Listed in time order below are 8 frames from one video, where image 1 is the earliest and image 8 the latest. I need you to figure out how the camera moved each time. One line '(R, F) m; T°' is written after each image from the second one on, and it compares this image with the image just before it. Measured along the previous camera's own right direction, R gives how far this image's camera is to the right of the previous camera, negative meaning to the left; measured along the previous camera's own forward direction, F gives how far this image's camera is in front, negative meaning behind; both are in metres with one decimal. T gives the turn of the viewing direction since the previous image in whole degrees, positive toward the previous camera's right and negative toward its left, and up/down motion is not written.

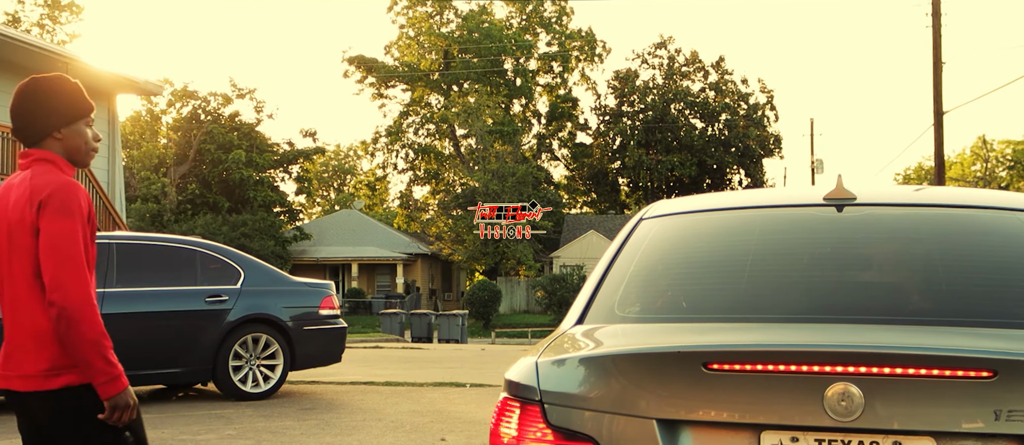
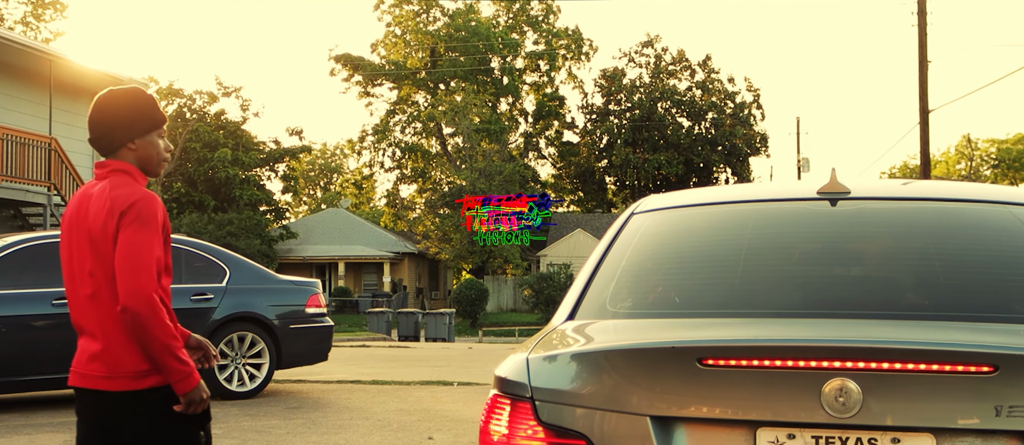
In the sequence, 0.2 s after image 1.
(0.0, +0.1) m; +1°
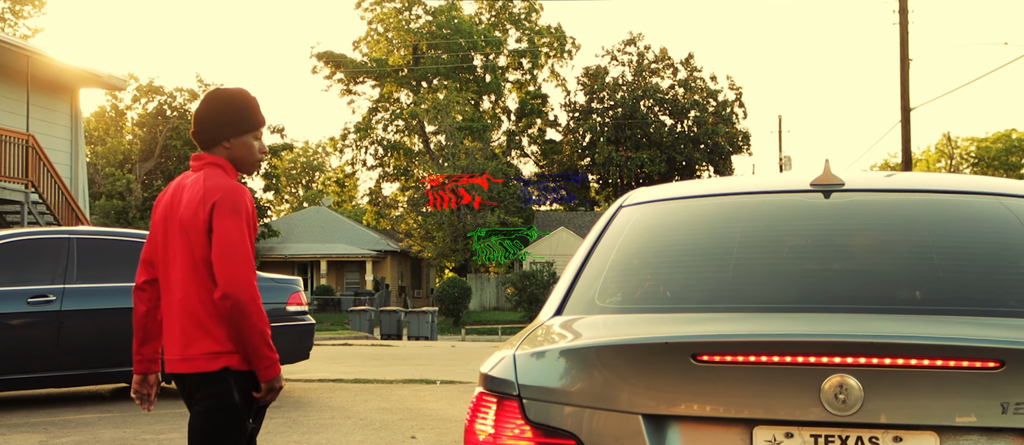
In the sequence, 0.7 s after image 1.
(0.0, +0.1) m; +1°
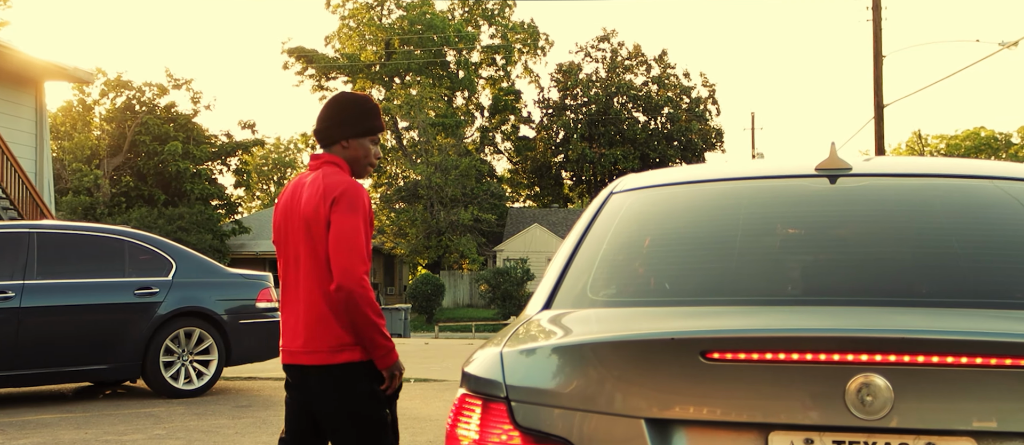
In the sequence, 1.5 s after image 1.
(0.0, +0.3) m; +1°
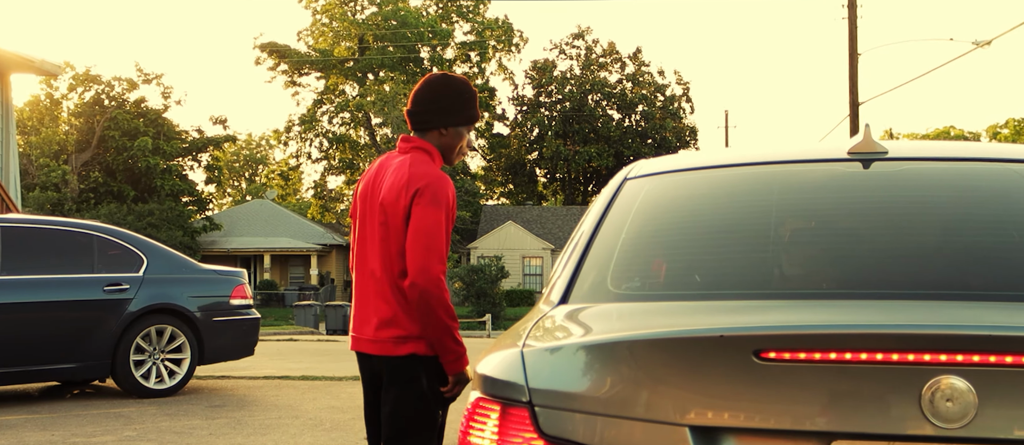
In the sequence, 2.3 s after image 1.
(-0.1, +0.3) m; +2°
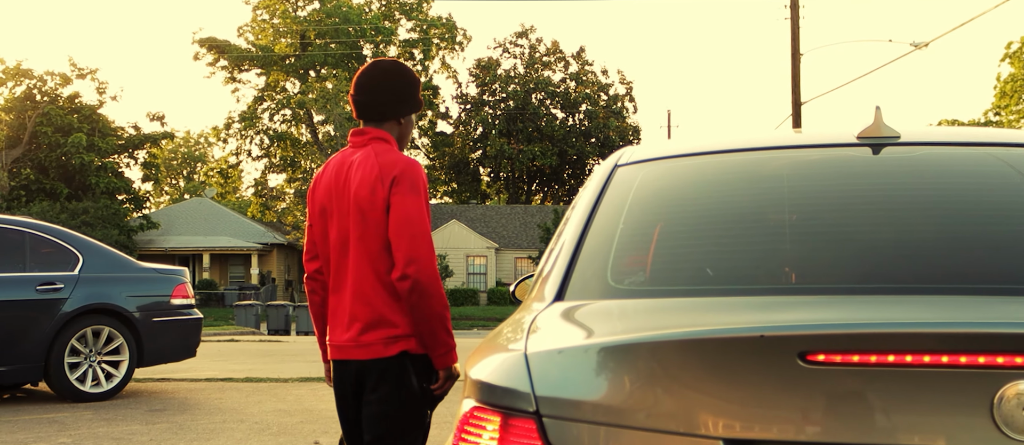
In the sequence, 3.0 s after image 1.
(-0.1, +0.3) m; +3°
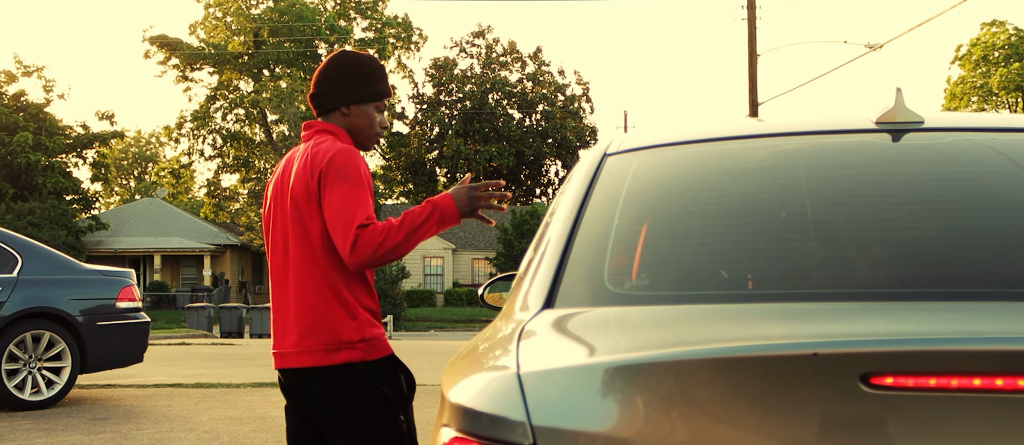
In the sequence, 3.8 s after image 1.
(-0.1, +0.4) m; +2°
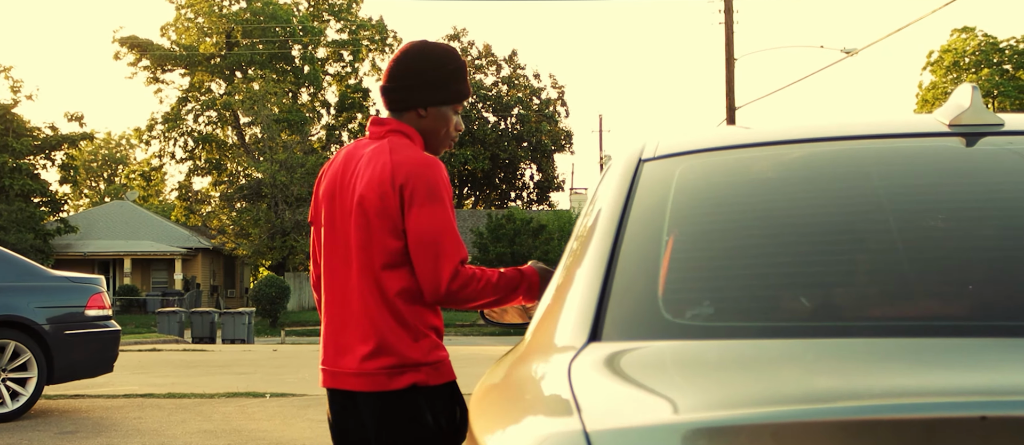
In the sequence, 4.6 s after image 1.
(-0.1, +0.4) m; +1°
